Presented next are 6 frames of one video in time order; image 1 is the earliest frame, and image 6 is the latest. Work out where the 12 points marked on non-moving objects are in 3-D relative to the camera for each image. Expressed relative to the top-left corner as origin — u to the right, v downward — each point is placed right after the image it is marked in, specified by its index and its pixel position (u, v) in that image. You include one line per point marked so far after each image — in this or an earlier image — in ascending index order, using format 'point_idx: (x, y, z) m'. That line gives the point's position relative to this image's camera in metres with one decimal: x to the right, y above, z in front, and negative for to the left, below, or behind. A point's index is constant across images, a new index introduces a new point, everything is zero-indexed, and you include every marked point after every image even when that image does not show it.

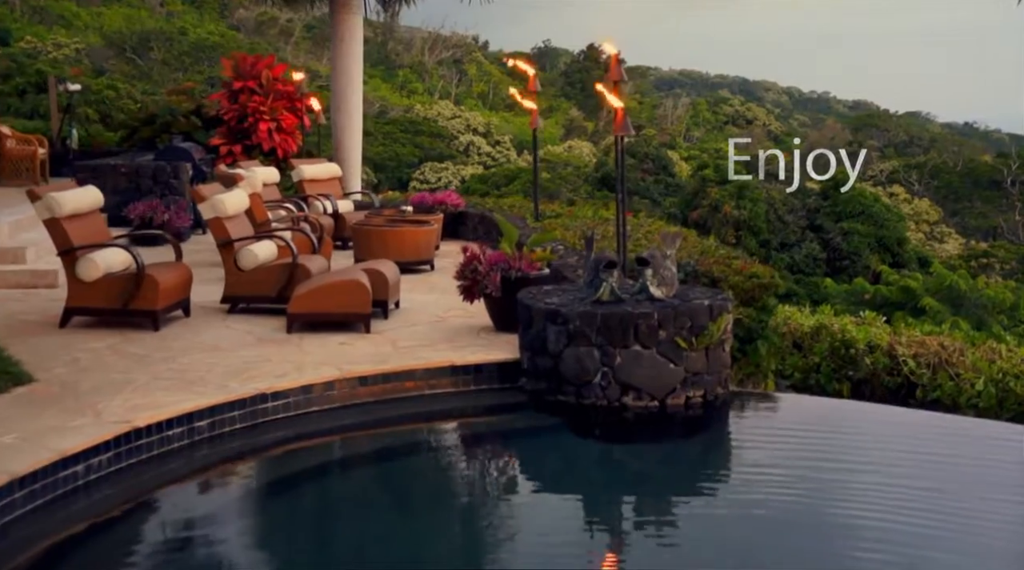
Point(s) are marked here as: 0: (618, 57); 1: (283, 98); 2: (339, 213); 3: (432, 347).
0: (+0.8, +1.8, +7.0) m
1: (-3.2, +2.6, +12.7) m
2: (-1.9, +0.8, +10.1) m
3: (-0.5, -0.4, +6.1) m
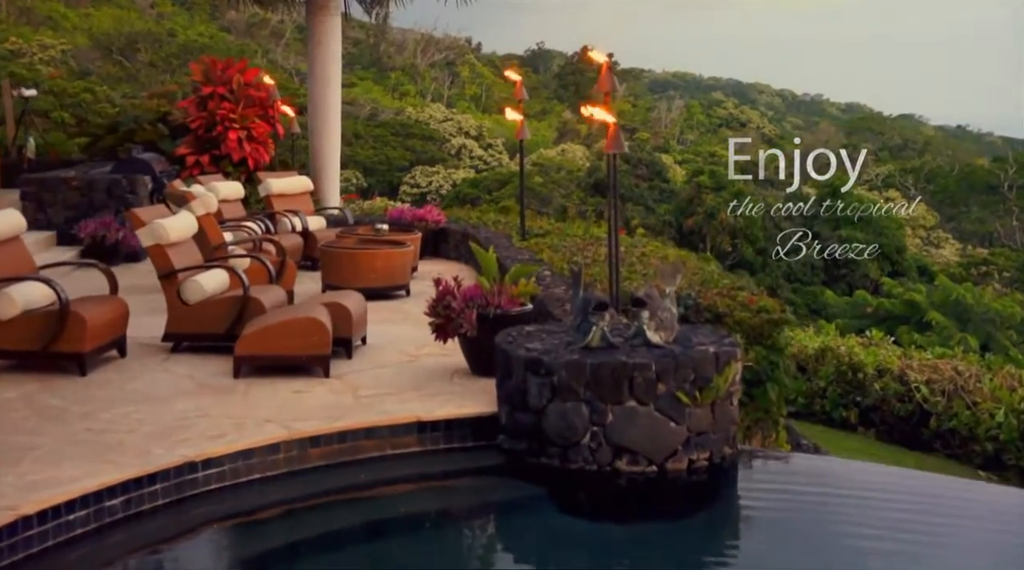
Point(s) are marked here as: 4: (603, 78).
0: (+0.7, +1.5, +6.3) m
1: (-3.4, +2.4, +12.0) m
2: (-2.1, +0.6, +9.3) m
3: (-0.7, -0.7, +5.3) m
4: (+0.6, +1.4, +6.3) m
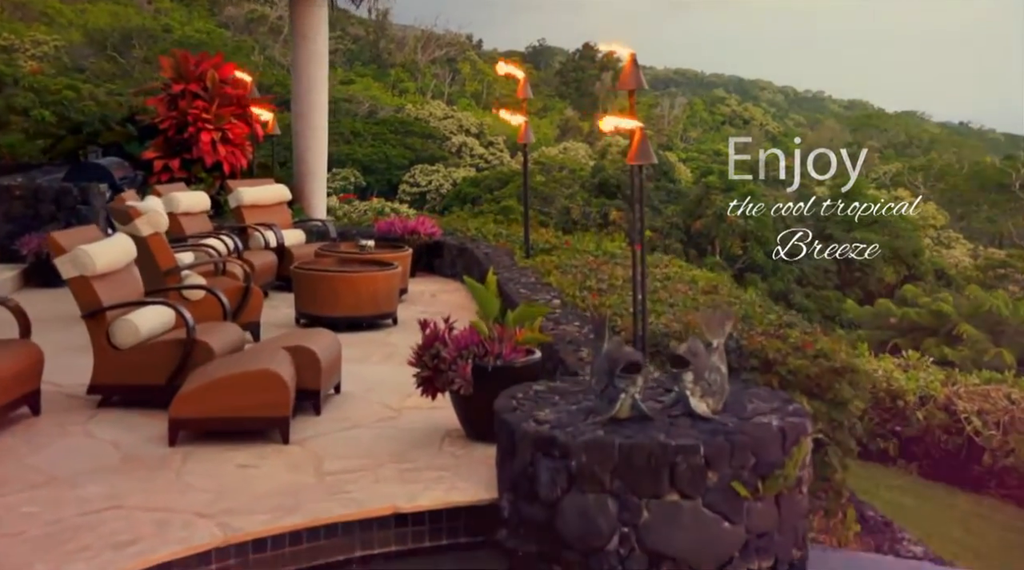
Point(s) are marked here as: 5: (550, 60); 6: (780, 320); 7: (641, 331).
0: (+0.7, +1.3, +5.2) m
1: (-3.4, +2.2, +10.9) m
2: (-2.1, +0.3, +8.2) m
3: (-0.6, -0.9, +4.2) m
4: (+0.7, +1.2, +5.2) m
5: (+0.9, +4.7, +18.9) m
6: (+1.7, -0.2, +5.7) m
7: (+0.7, -0.3, +5.0) m
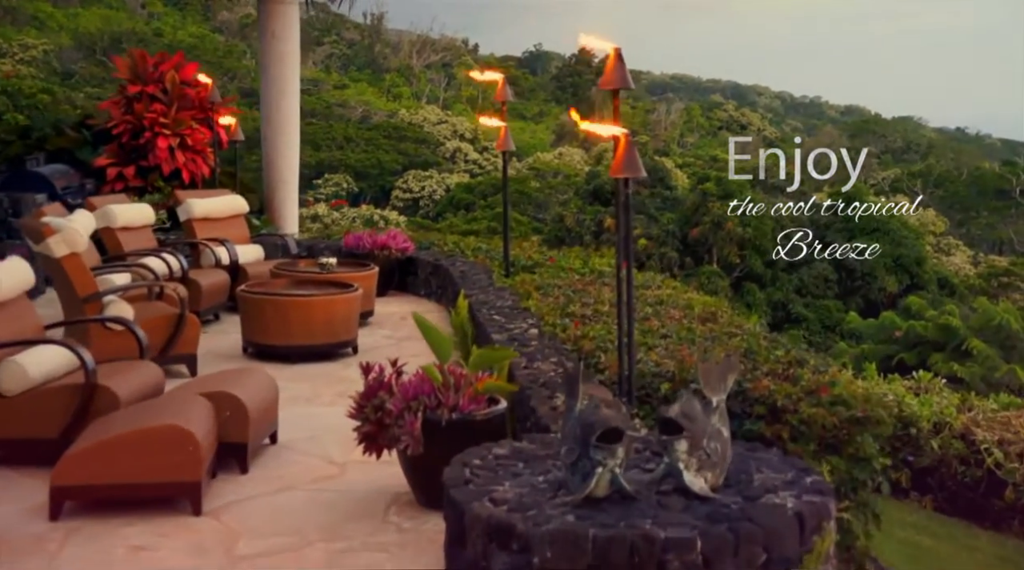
0: (+0.5, +1.1, +4.4) m
1: (-3.6, +2.0, +10.1) m
2: (-2.3, +0.2, +7.5) m
3: (-0.8, -1.0, +3.4) m
4: (+0.5, +1.1, +4.5) m
5: (+0.6, +4.5, +18.2) m
6: (+1.5, -0.4, +5.0) m
7: (+0.5, -0.4, +4.2) m
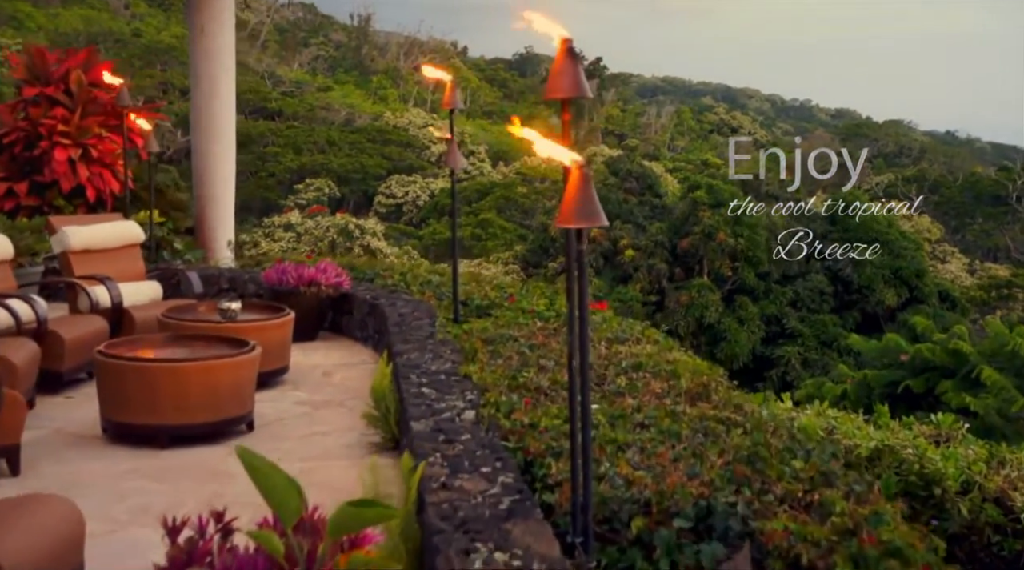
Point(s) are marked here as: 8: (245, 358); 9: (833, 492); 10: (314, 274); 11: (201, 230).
0: (+0.2, +0.8, +3.1) m
1: (-3.9, +1.7, +8.7) m
2: (-2.6, -0.2, +6.1) m
3: (-1.1, -1.4, +2.0) m
4: (+0.2, +0.7, +3.1) m
5: (+0.2, +4.1, +16.8) m
6: (+1.2, -0.7, +3.6) m
7: (+0.2, -0.7, +2.9) m
8: (-1.5, -0.4, +4.9) m
9: (+1.2, -0.8, +3.3) m
10: (-1.5, +0.1, +7.1) m
11: (-3.5, +0.7, +10.2) m
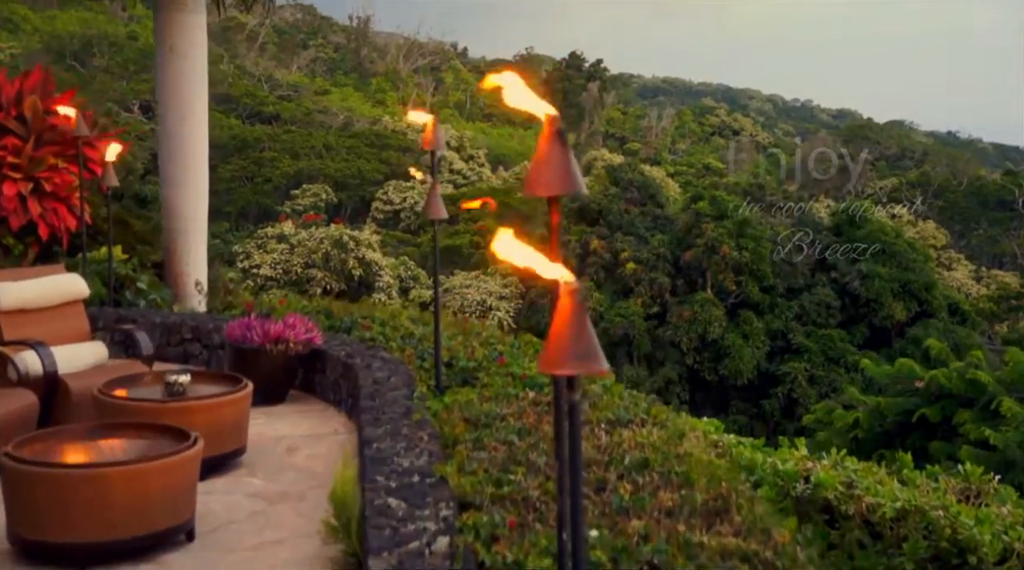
0: (+0.1, +0.4, +2.3) m
1: (-4.0, +1.3, +8.0) m
2: (-2.7, -0.6, +5.3) m
3: (-1.2, -1.7, +1.3) m
4: (+0.1, +0.3, +2.4) m
5: (+0.1, +3.7, +16.1) m
6: (+1.1, -1.1, +2.9) m
7: (+0.1, -1.1, +2.1) m
8: (-1.5, -0.8, +4.2) m
9: (+1.1, -1.2, +2.5) m
10: (-1.6, -0.3, +6.4) m
11: (-3.6, +0.3, +9.4) m
